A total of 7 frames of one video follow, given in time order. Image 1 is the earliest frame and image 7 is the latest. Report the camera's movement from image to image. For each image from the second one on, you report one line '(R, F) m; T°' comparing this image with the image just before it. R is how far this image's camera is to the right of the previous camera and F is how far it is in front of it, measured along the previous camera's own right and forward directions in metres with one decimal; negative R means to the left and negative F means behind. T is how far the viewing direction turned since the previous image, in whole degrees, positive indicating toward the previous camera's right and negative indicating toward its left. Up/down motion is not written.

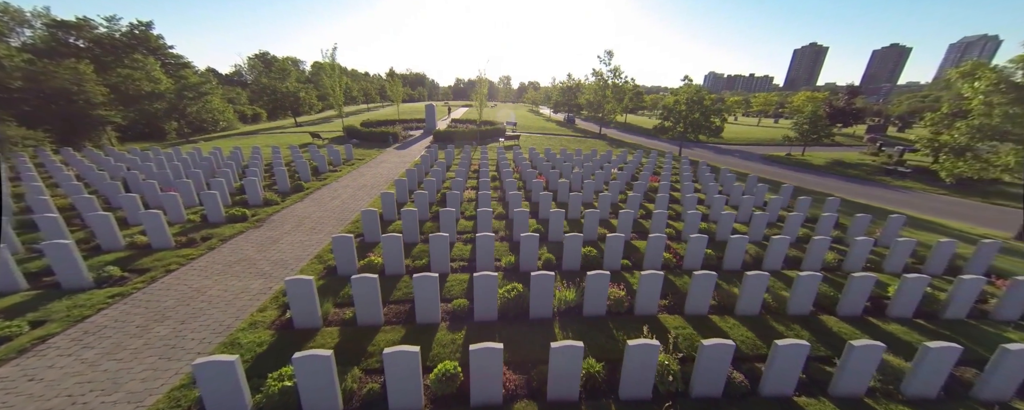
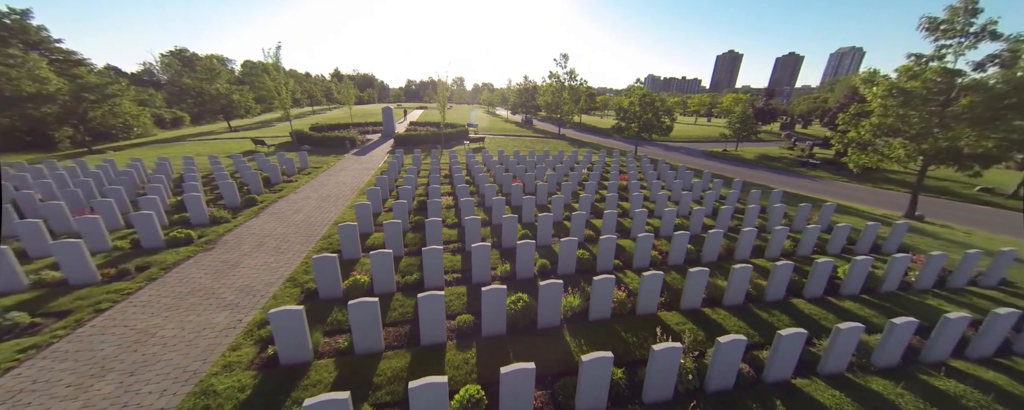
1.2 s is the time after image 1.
(-0.8, +0.2) m; +8°
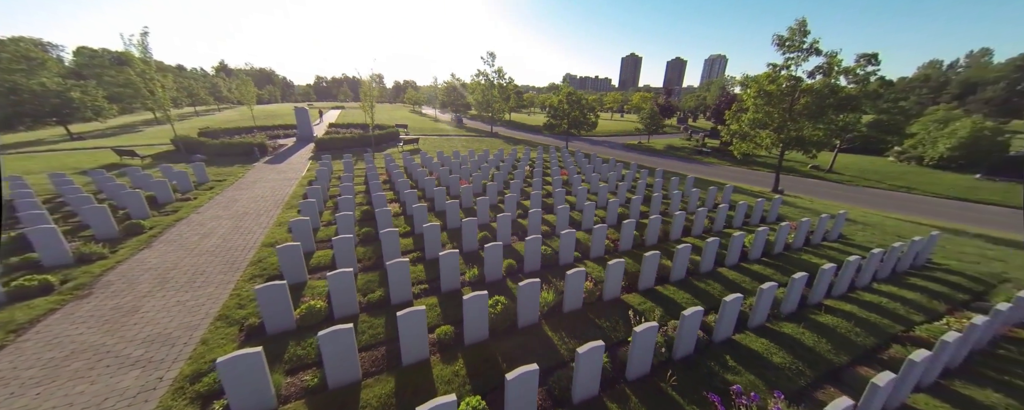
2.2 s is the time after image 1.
(-0.7, 0.0) m; +13°
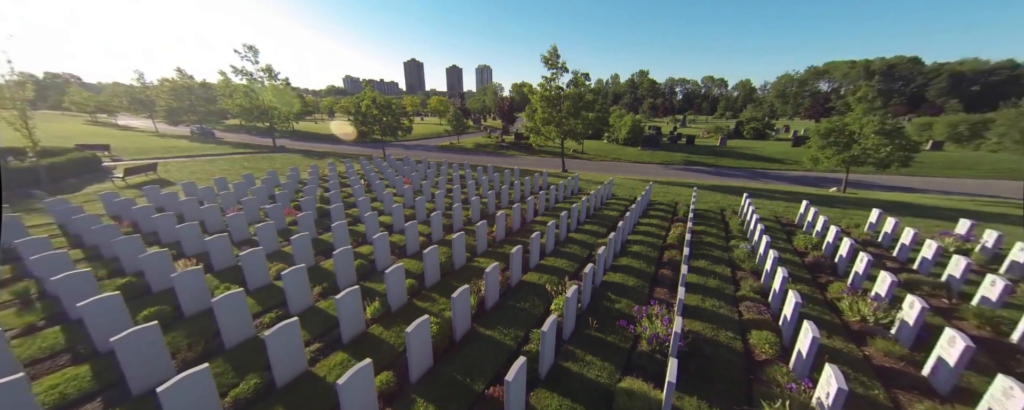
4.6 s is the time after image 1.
(-1.6, +0.4) m; +34°
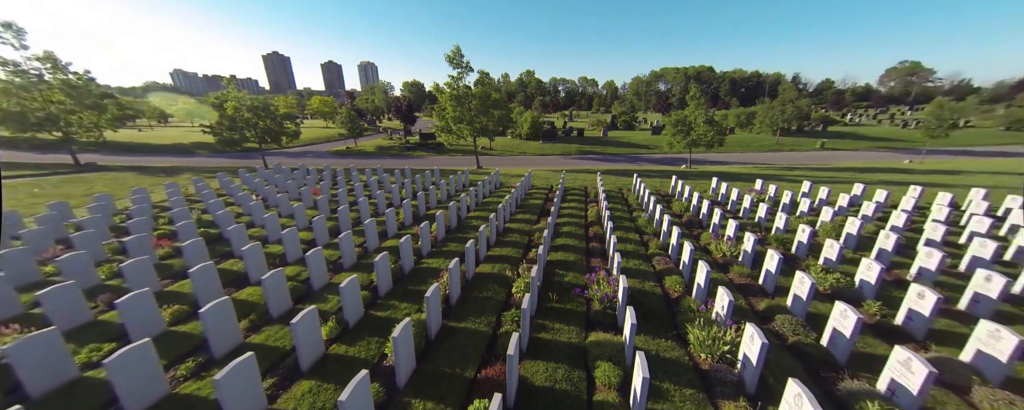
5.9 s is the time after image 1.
(-1.0, -0.2) m; +17°
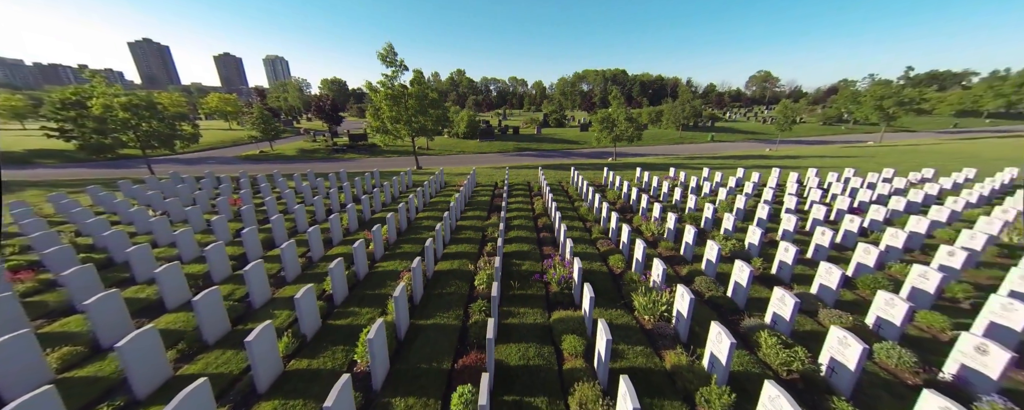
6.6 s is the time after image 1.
(-0.4, -0.2) m; +11°
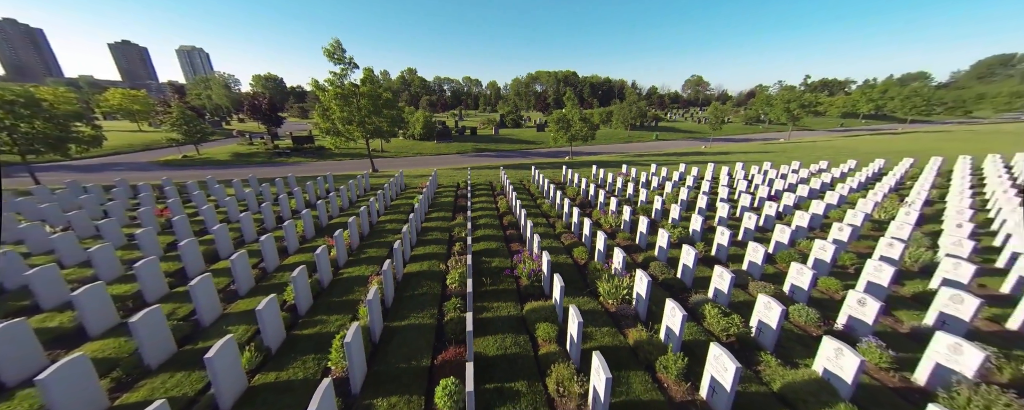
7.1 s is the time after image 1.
(-0.2, -0.2) m; +8°
